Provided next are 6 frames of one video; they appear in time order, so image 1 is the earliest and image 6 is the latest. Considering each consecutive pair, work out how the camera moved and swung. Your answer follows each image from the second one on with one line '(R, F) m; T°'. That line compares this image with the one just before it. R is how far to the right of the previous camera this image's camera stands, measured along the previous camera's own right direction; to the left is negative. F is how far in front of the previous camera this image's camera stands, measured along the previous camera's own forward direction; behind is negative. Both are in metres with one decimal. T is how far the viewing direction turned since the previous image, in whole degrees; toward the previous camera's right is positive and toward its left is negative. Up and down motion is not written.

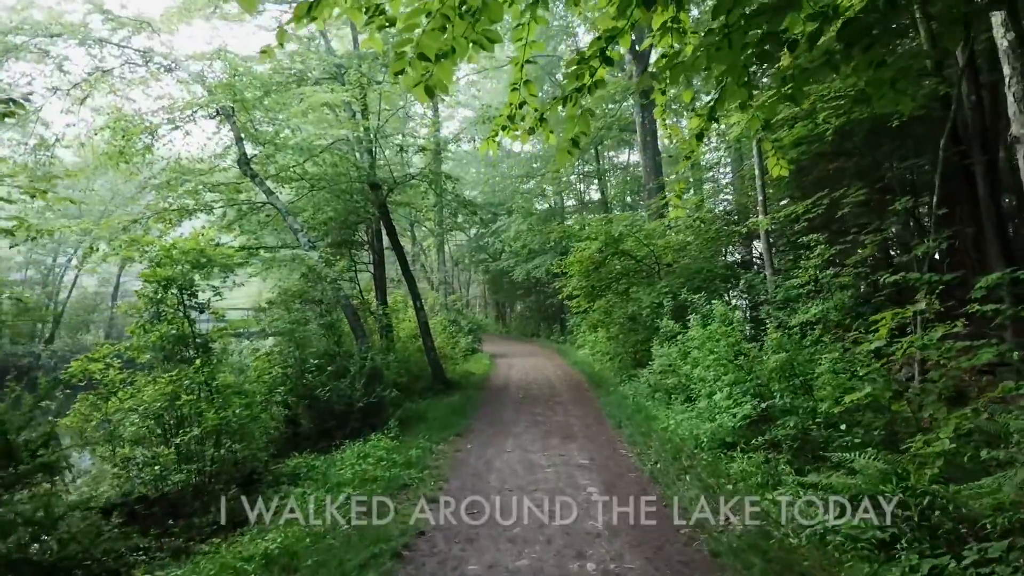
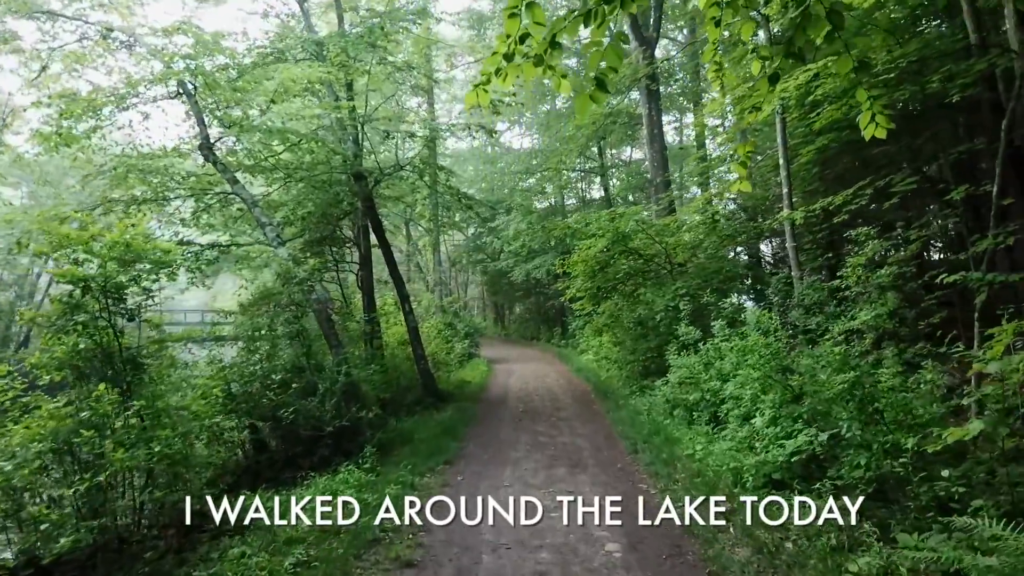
(0.0, +1.4) m; 0°
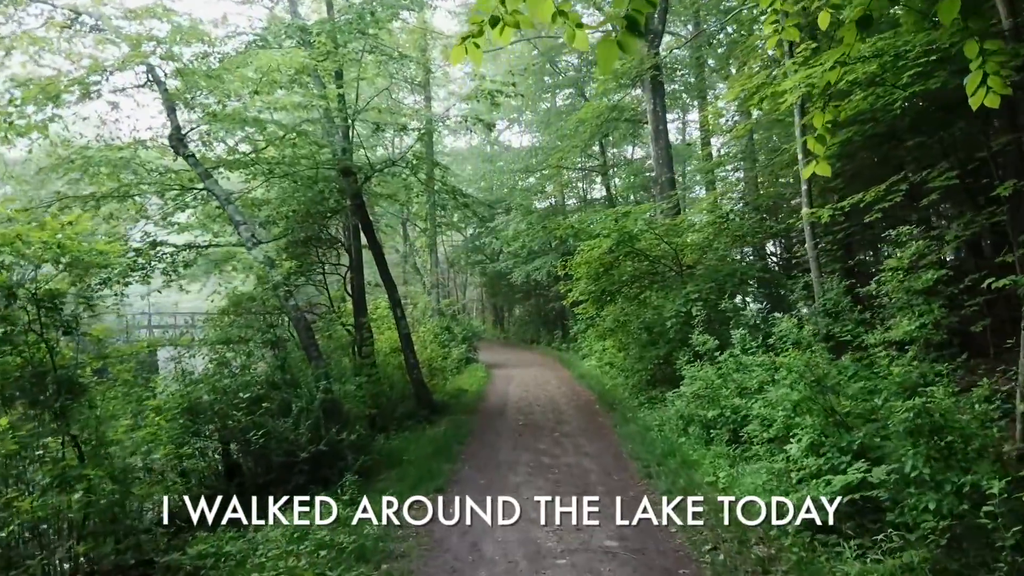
(0.0, +0.9) m; 0°
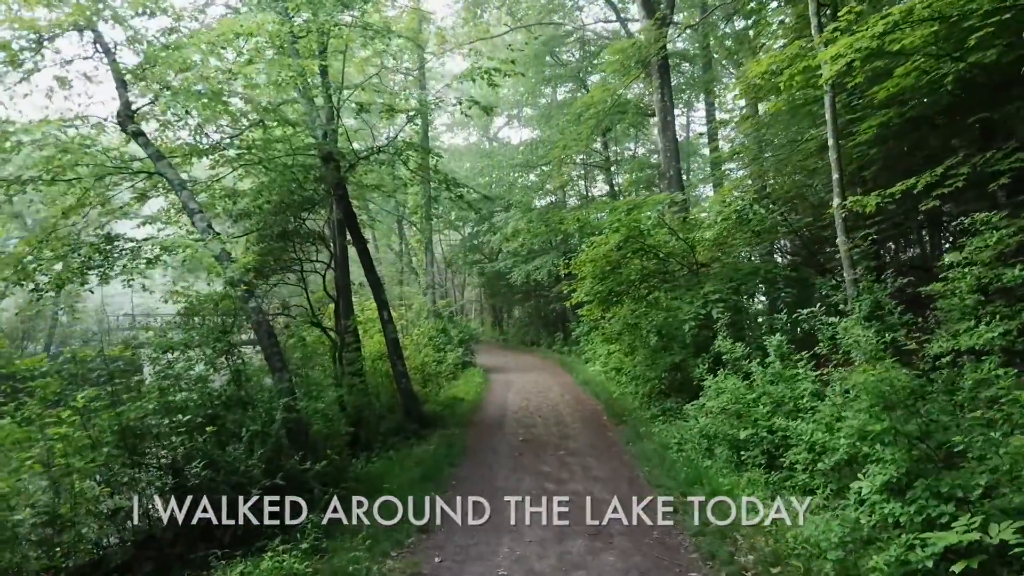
(0.0, +1.2) m; 0°
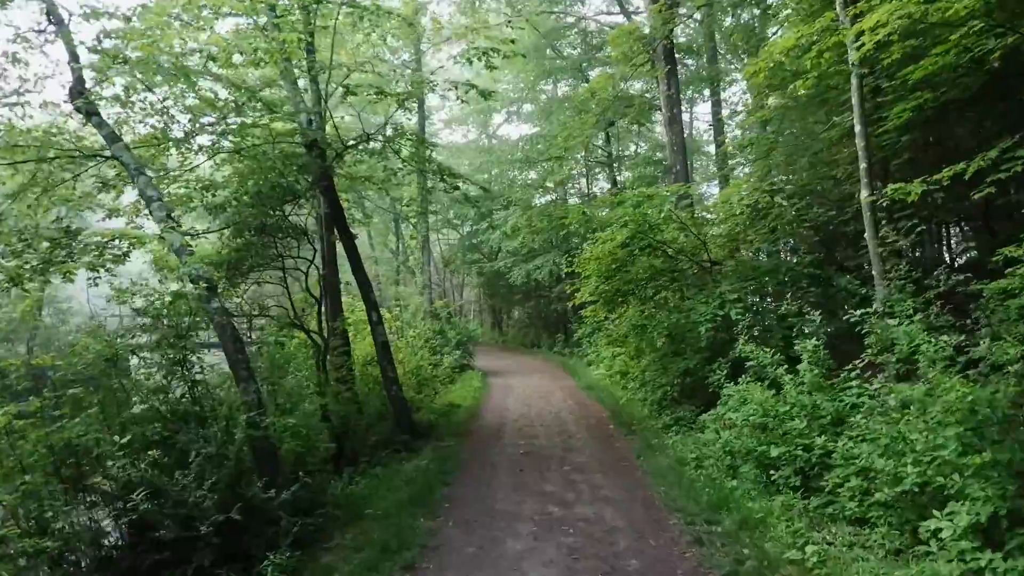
(0.0, +0.9) m; 0°
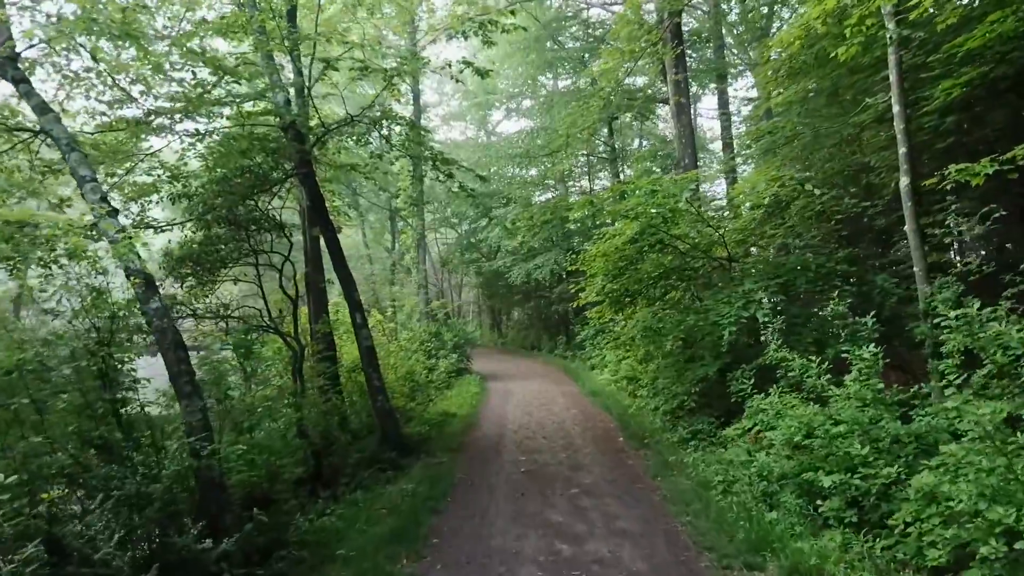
(0.0, +1.0) m; 0°
